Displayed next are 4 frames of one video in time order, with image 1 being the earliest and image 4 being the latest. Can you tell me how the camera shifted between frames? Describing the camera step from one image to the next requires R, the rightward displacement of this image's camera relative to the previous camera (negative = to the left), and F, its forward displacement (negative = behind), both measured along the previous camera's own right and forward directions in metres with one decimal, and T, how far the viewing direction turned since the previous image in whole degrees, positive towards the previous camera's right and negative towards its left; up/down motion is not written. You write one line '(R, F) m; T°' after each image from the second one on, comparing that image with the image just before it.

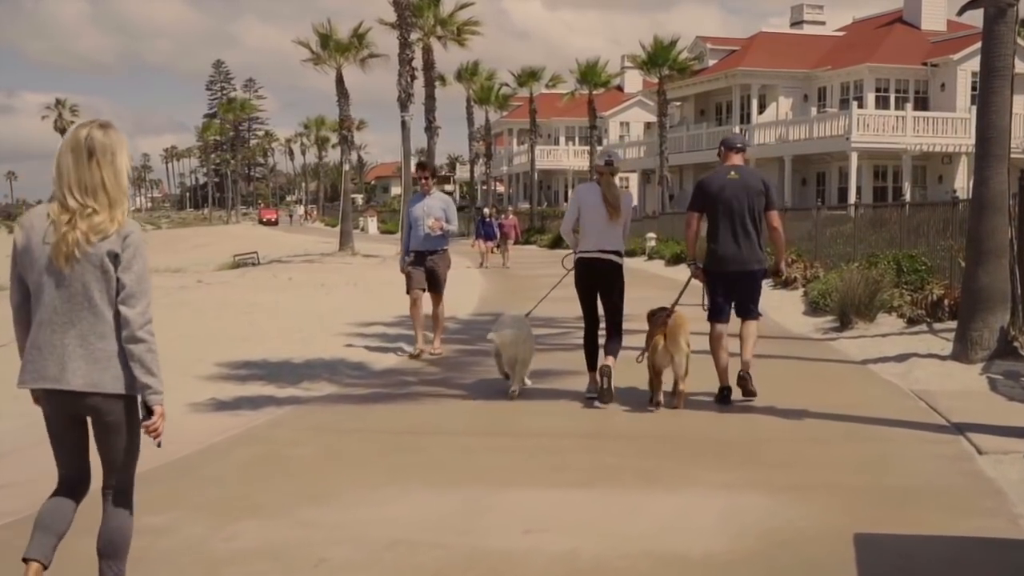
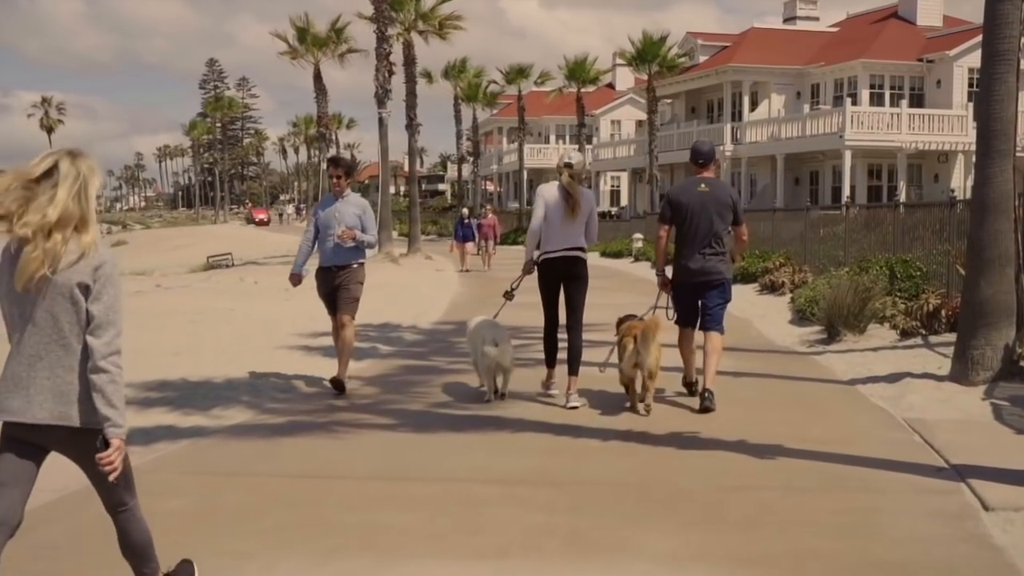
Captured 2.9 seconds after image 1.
(+0.4, +1.1) m; 0°
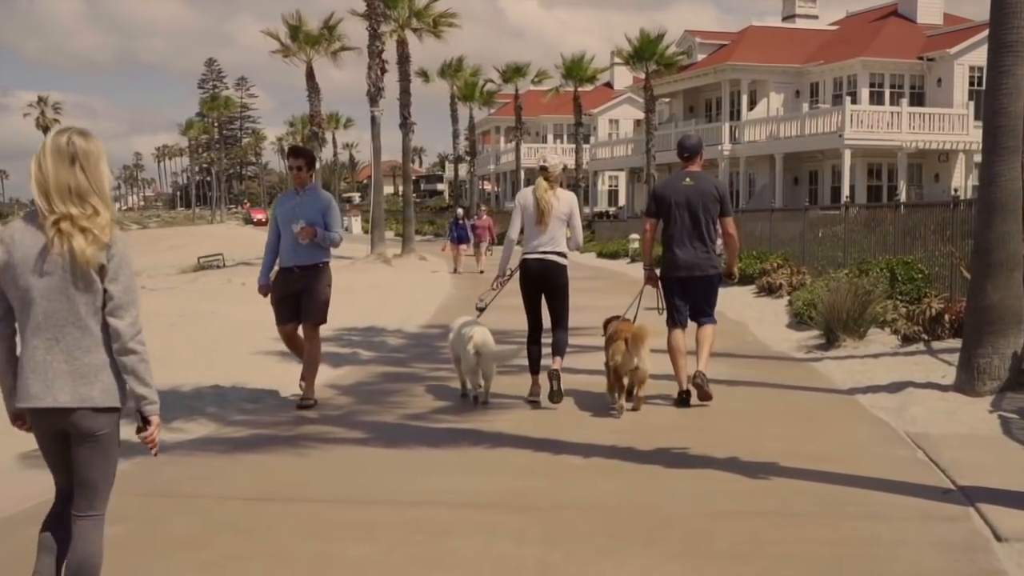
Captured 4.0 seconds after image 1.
(+0.2, +0.5) m; 0°
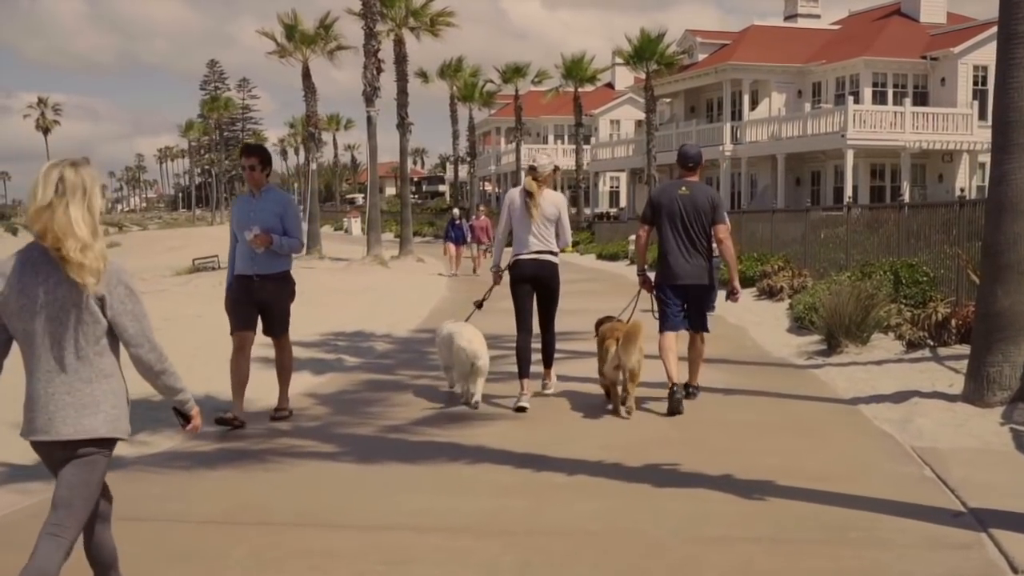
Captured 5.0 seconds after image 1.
(+0.1, +0.4) m; 0°
